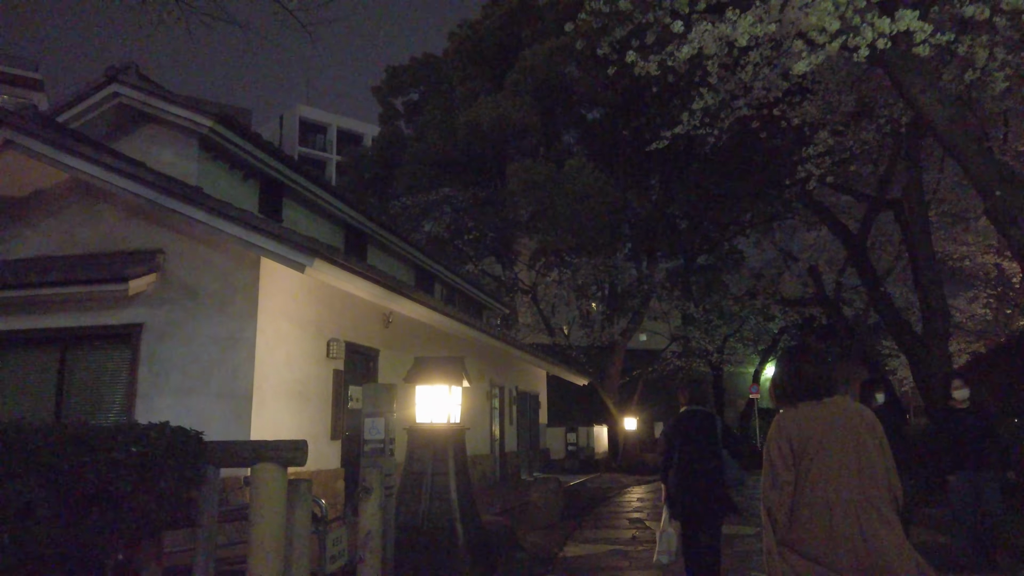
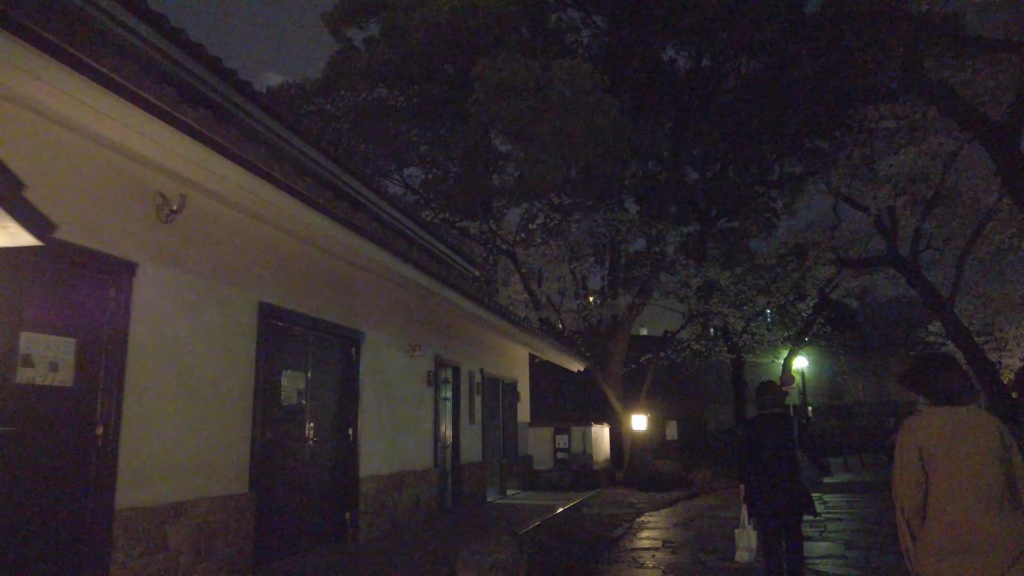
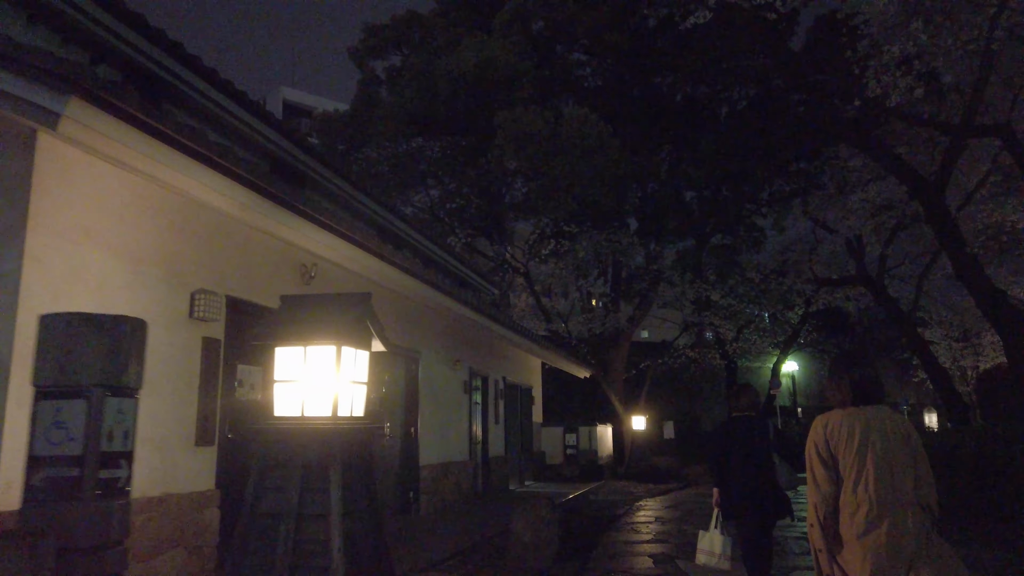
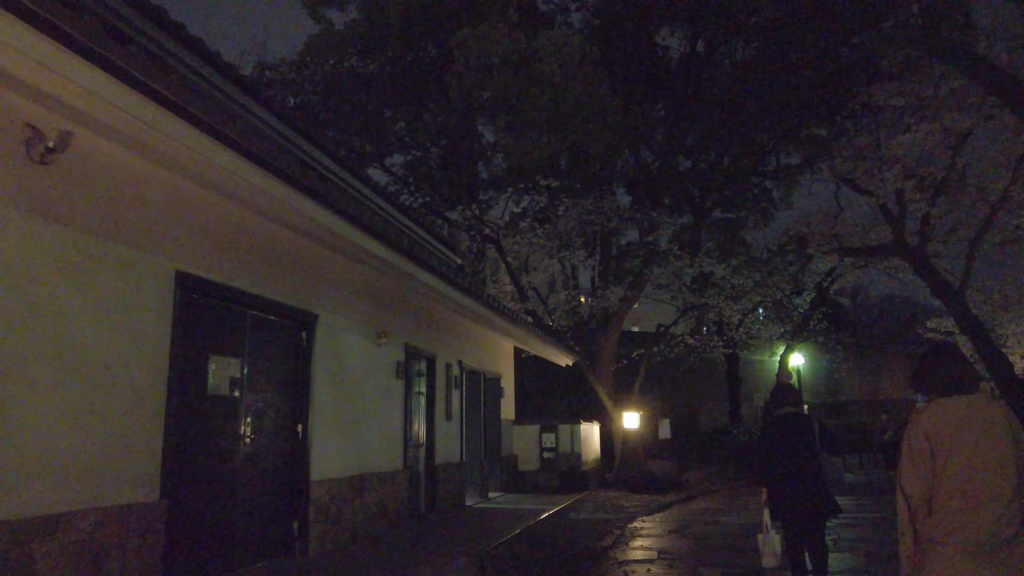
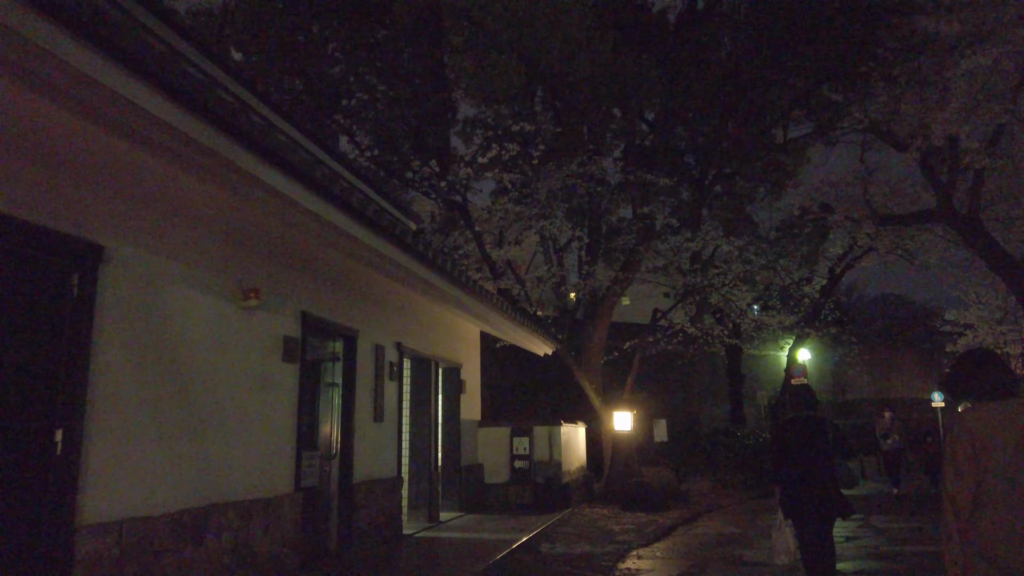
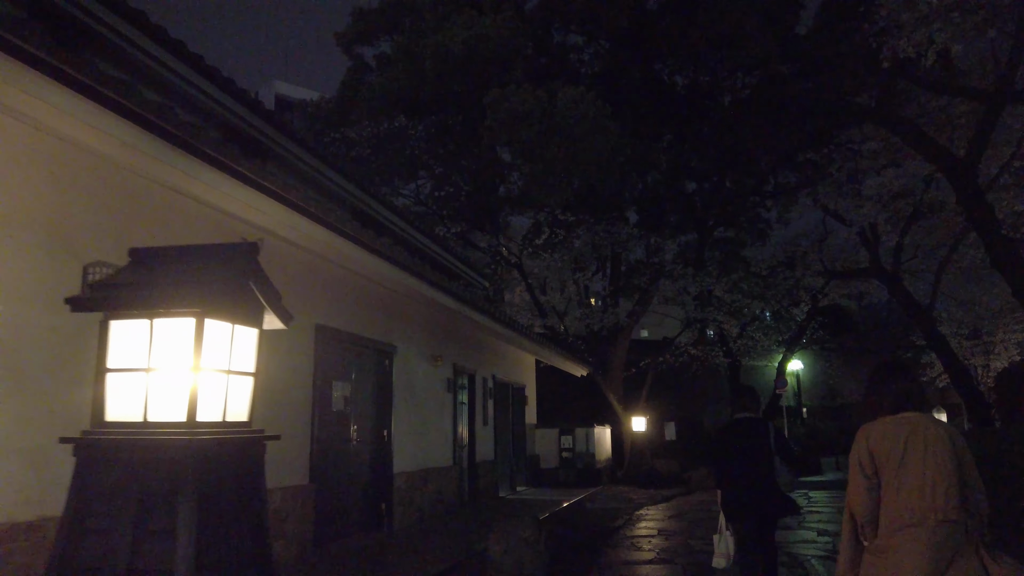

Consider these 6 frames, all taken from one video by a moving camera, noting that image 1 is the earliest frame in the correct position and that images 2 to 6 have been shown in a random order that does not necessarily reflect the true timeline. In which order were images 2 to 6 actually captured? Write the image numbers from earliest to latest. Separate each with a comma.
3, 6, 2, 4, 5
